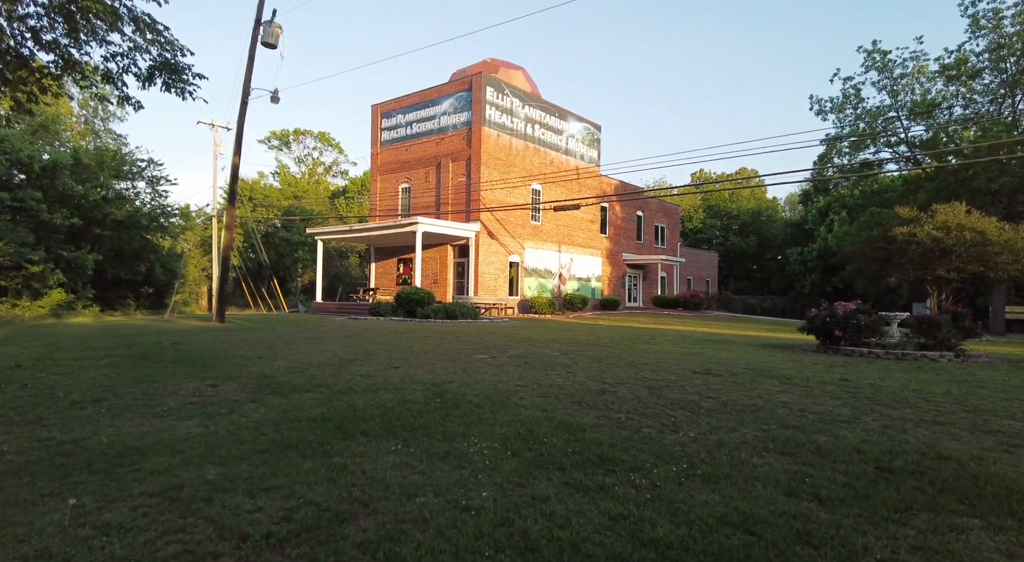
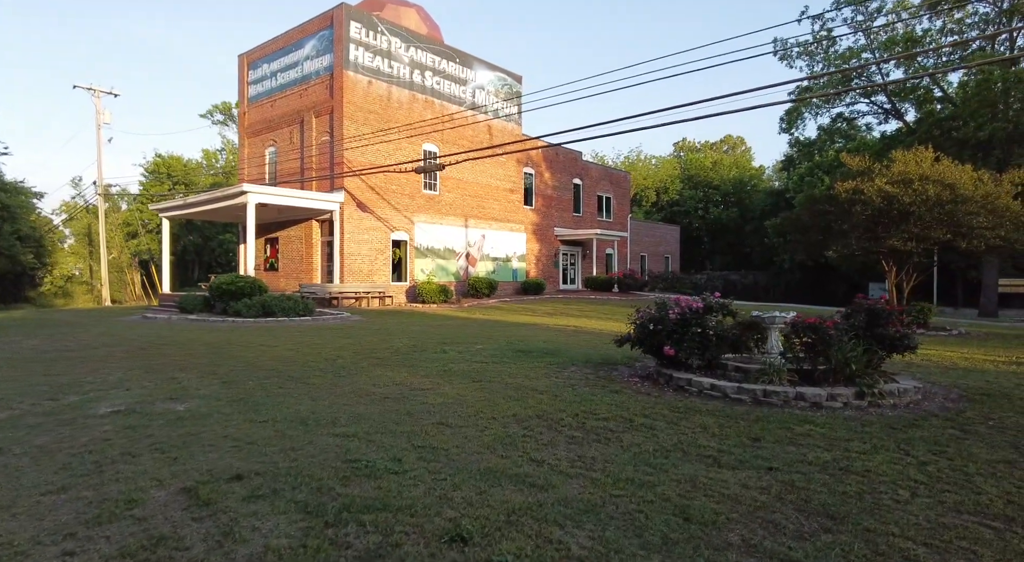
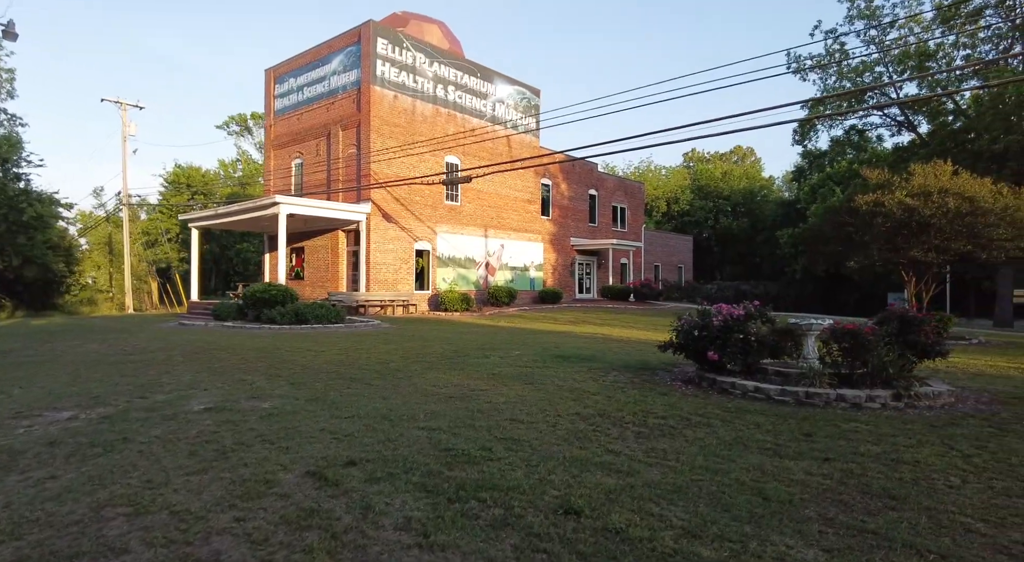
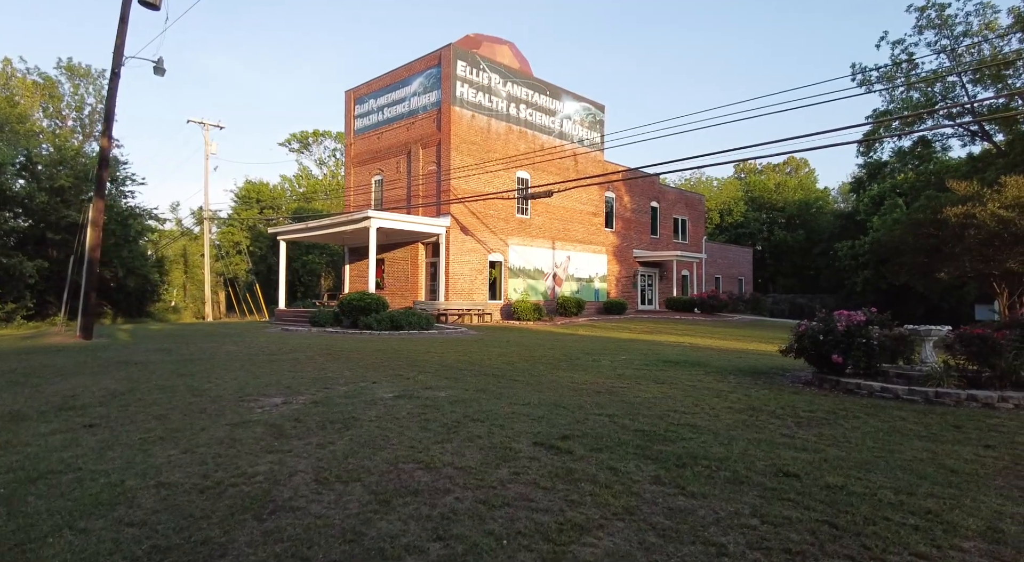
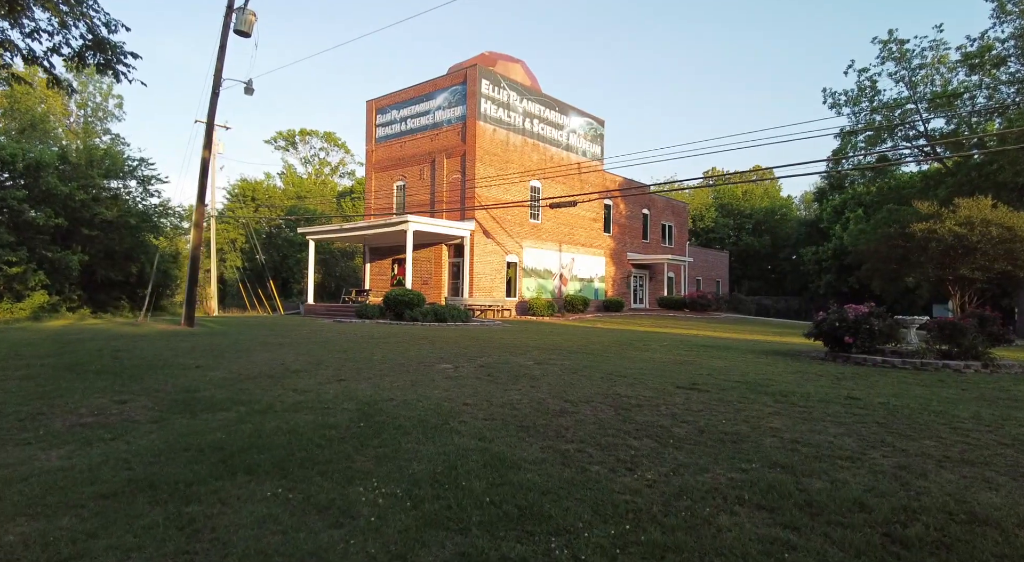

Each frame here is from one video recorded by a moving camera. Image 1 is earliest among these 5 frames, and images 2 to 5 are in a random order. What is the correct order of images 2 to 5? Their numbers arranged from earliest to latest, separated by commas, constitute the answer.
5, 4, 3, 2
